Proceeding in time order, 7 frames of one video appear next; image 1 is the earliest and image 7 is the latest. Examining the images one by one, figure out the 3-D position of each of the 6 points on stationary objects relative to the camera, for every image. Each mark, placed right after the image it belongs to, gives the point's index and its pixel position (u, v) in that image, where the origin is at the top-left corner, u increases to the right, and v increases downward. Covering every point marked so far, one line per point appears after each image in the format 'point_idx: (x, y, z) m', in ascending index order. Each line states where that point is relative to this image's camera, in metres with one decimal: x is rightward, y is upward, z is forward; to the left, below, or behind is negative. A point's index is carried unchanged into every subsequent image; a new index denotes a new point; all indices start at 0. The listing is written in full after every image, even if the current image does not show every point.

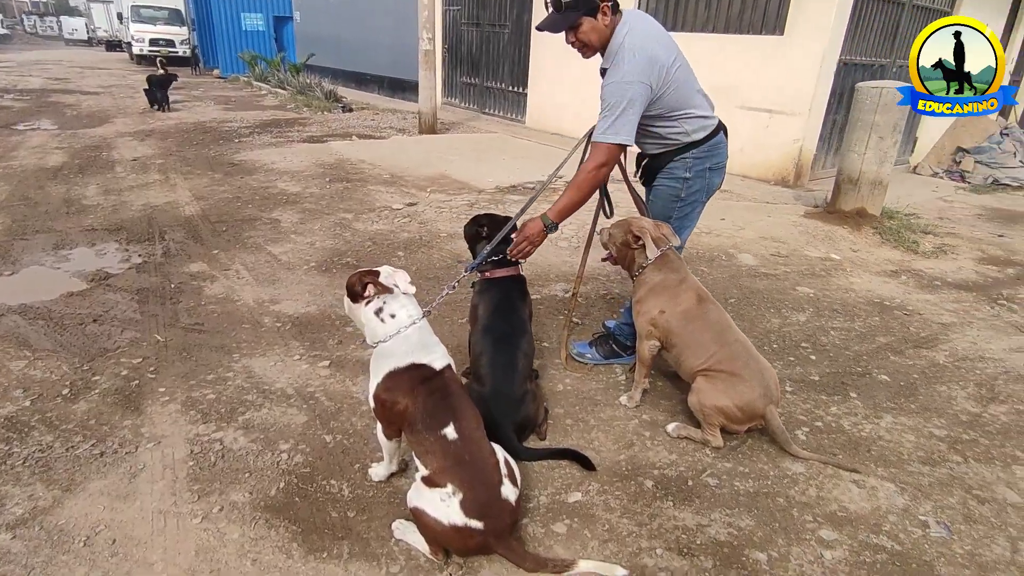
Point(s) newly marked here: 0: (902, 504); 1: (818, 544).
0: (+1.7, -1.0, +2.6) m
1: (+1.2, -1.0, +2.4) m
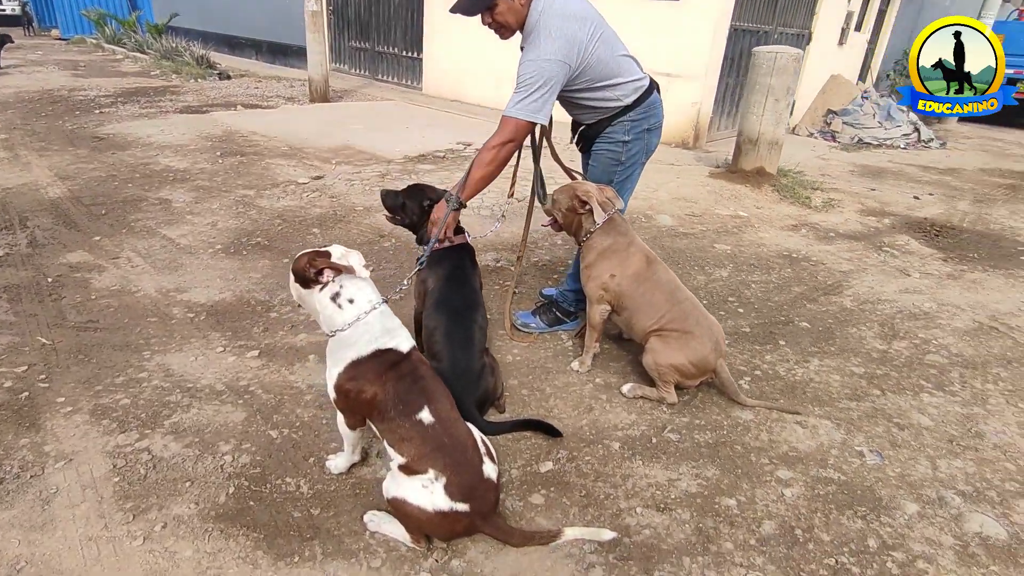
0: (+1.6, -0.7, +2.8) m
1: (+1.1, -0.8, +2.5) m
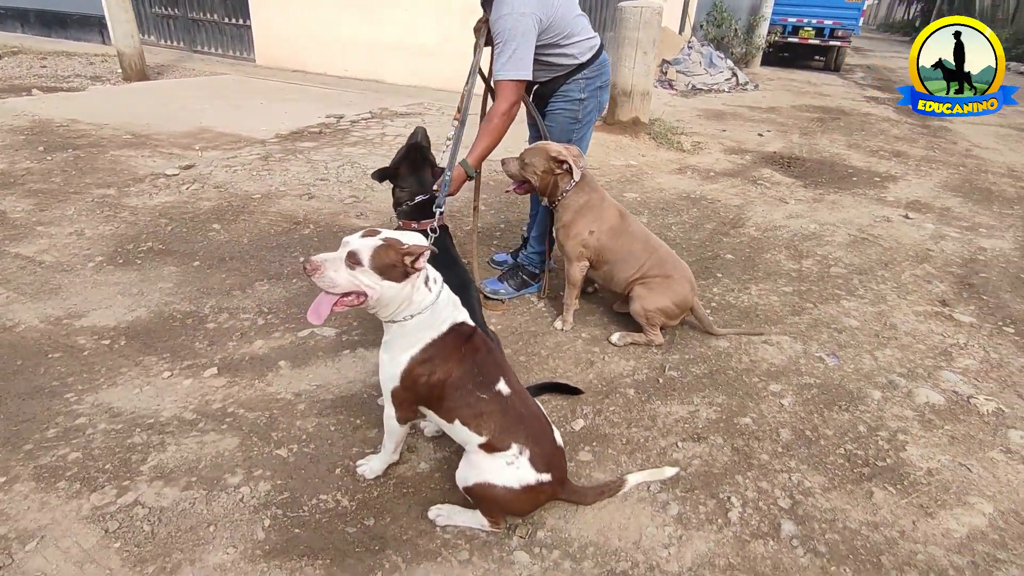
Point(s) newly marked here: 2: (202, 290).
0: (+1.6, -0.3, +3.2) m
1: (+1.3, -0.5, +2.8) m
2: (-1.9, 0.0, +3.6) m
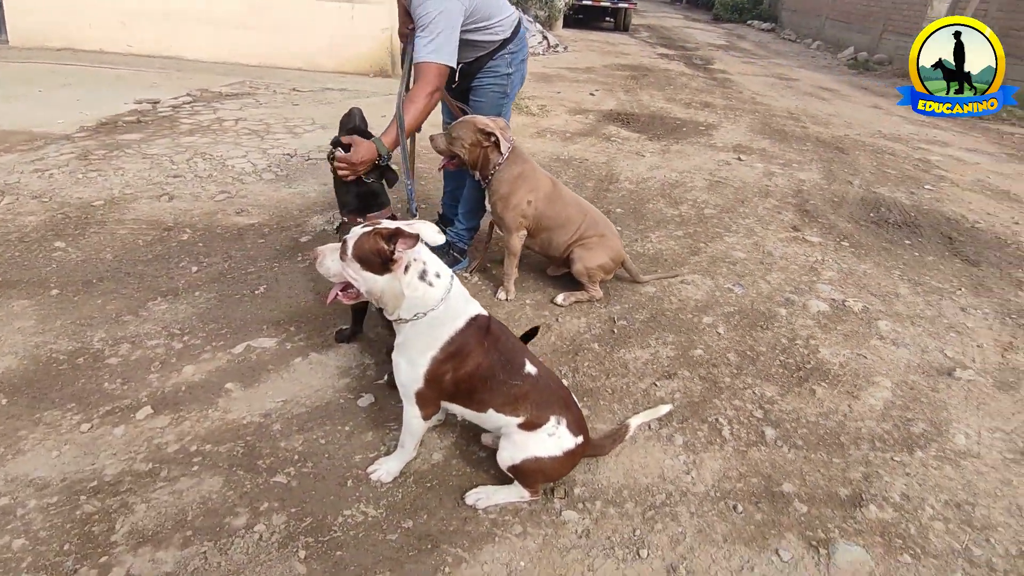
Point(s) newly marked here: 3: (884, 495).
0: (+1.3, 0.0, +3.7) m
1: (+1.1, -0.2, +3.2) m
2: (-2.3, -0.2, +3.0) m
3: (+1.4, -0.8, +2.2) m
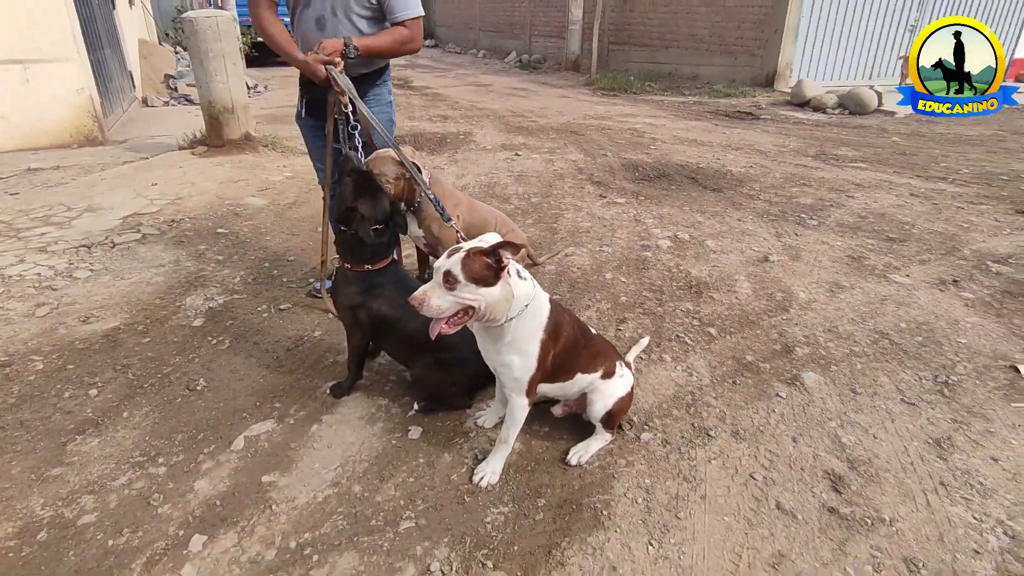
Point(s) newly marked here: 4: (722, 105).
0: (+0.6, +0.3, +4.4) m
1: (+0.7, +0.1, +4.0) m
2: (-2.1, -0.8, +2.3) m
3: (+1.6, -0.3, +3.3) m
4: (+4.0, +3.5, +11.1) m
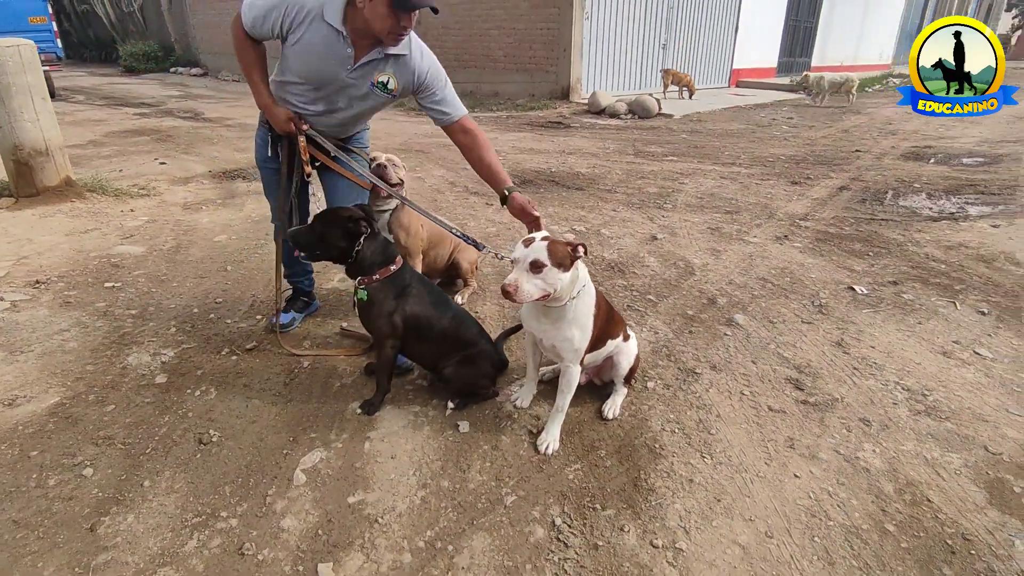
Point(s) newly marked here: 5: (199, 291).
0: (0.0, +0.3, +4.9) m
1: (+0.3, +0.1, +4.5) m
2: (-1.6, -1.1, +2.0) m
3: (+1.4, 0.0, +4.1) m
4: (+0.5, +3.6, +12.3) m
5: (-2.2, 0.0, +4.1) m
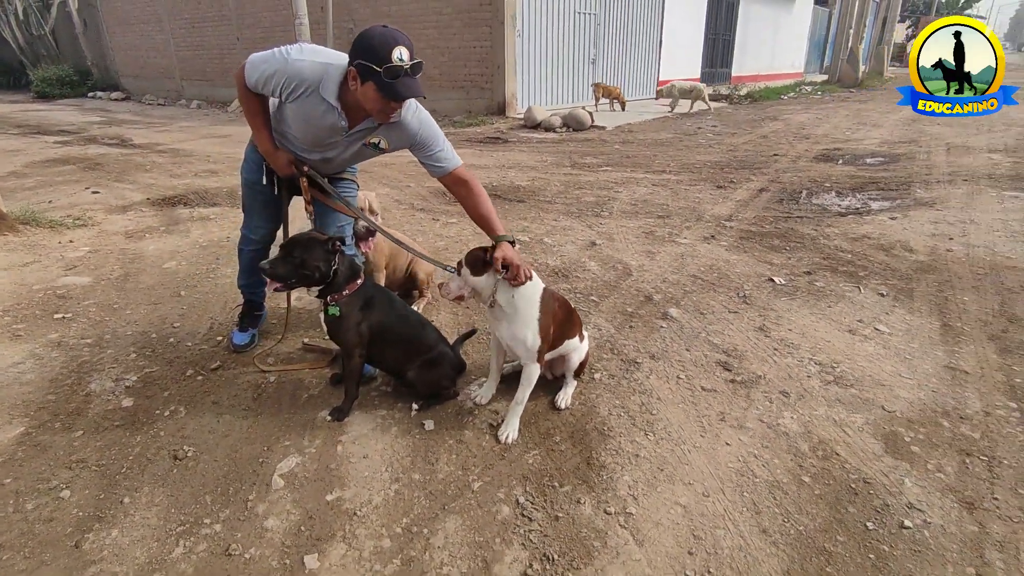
0: (-0.5, +0.2, +5.1) m
1: (-0.1, +0.1, +4.7) m
2: (-1.7, -1.2, +2.0) m
3: (+1.1, 0.0, +4.5) m
4: (-0.8, +3.3, +12.6) m
5: (-2.6, -0.2, +4.2) m
